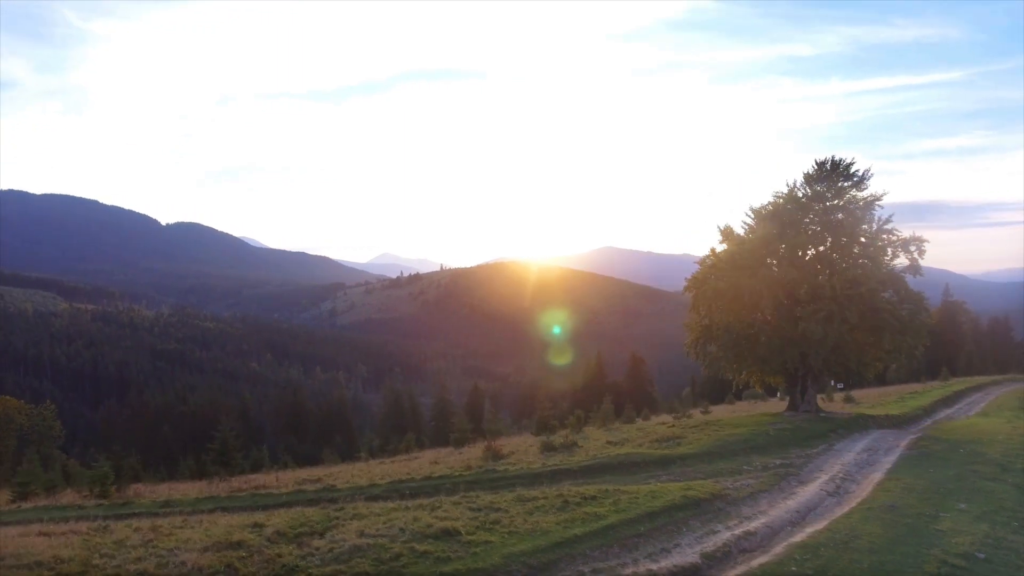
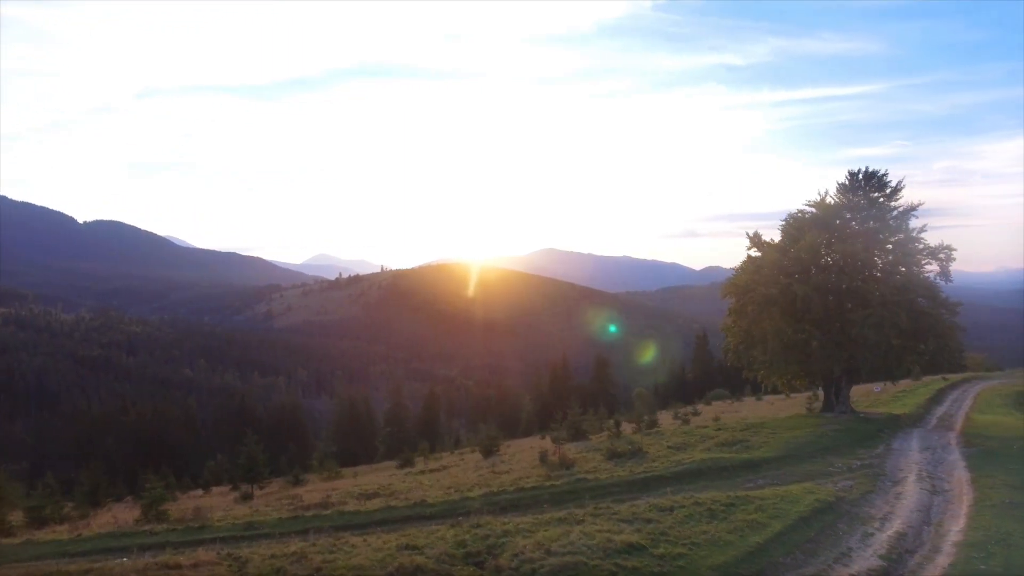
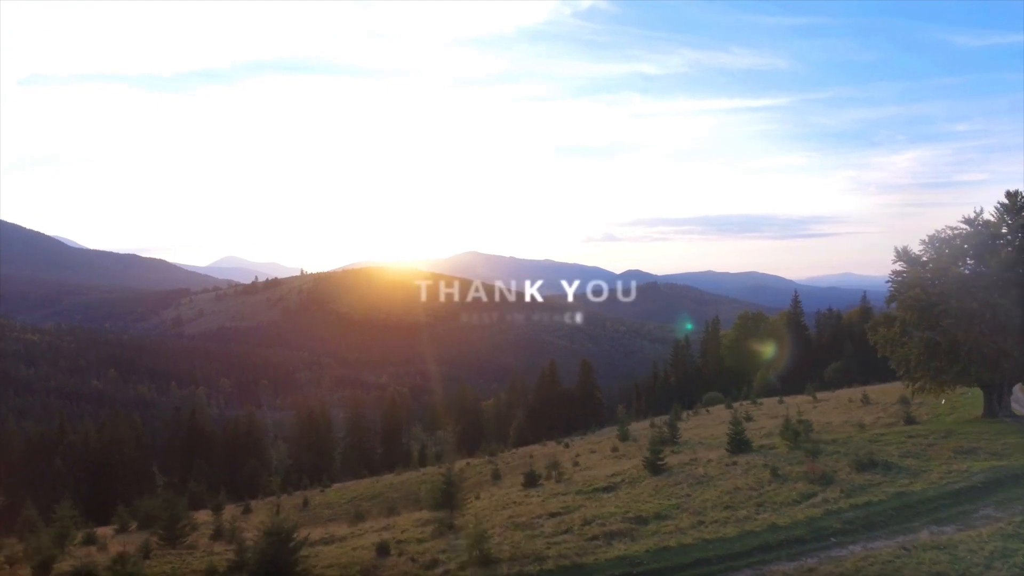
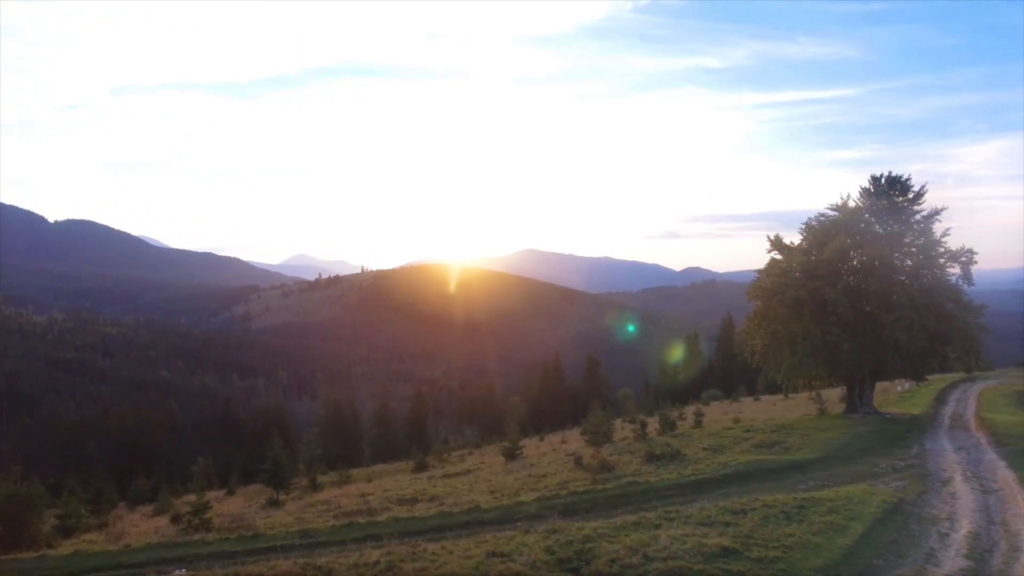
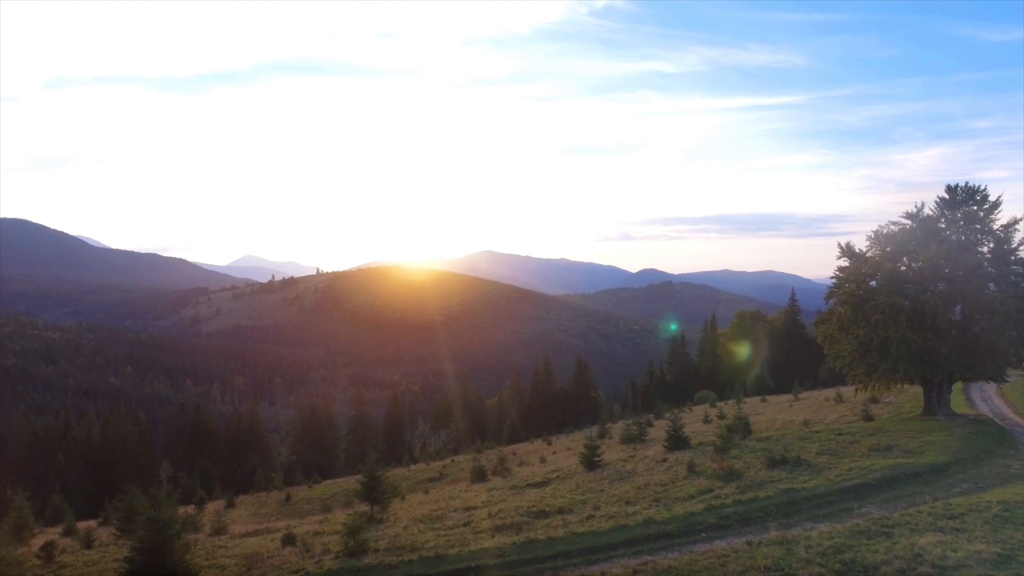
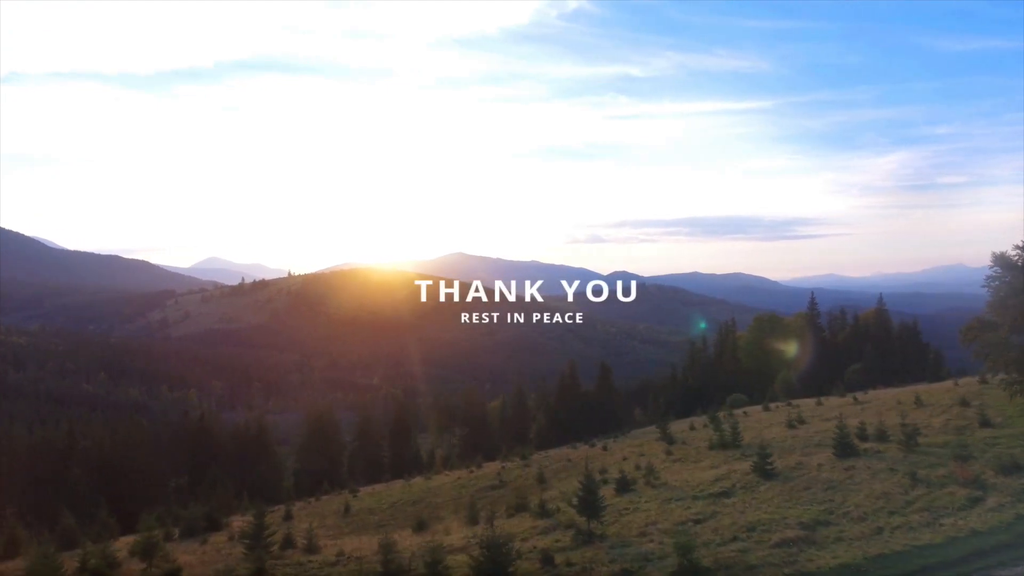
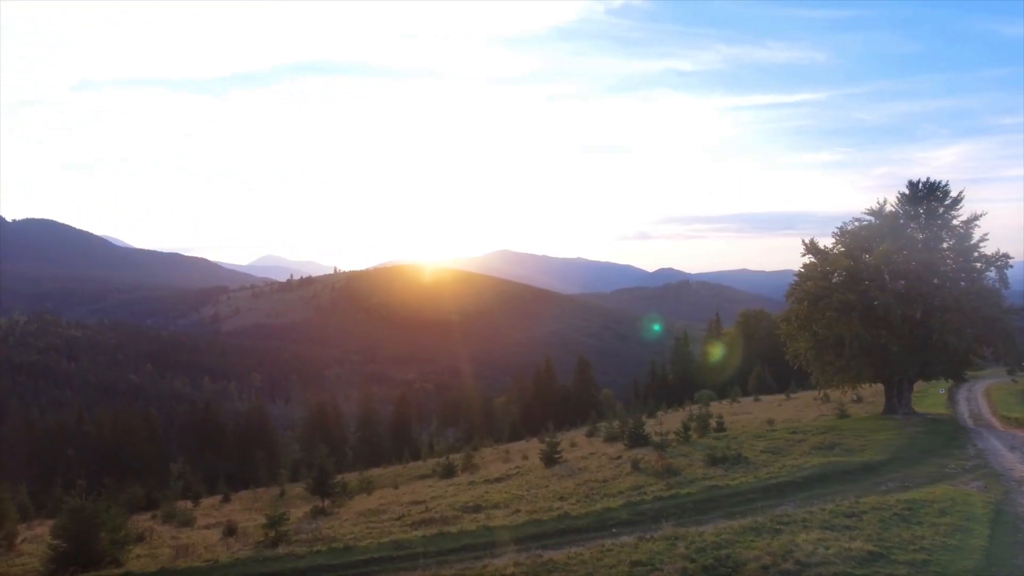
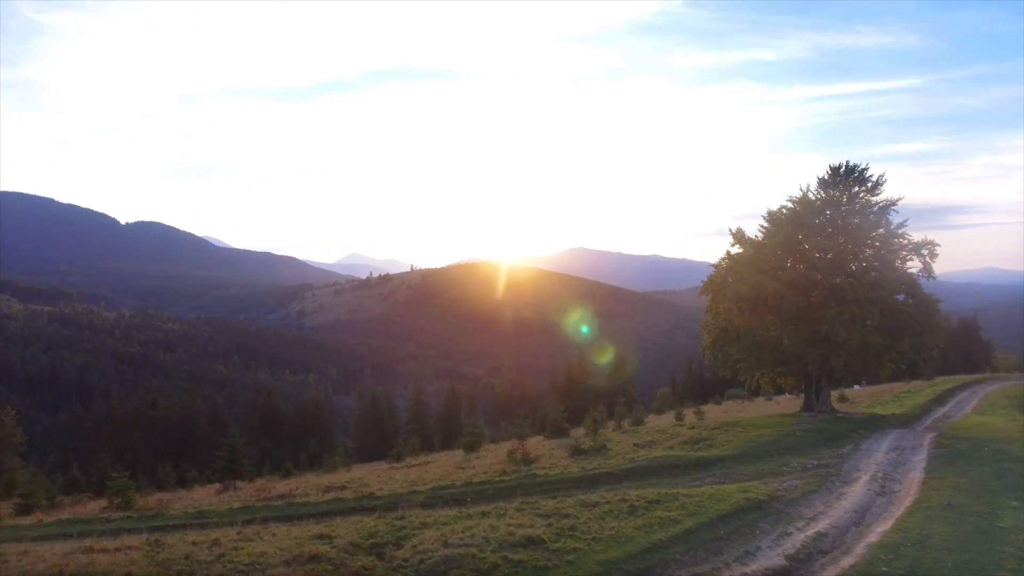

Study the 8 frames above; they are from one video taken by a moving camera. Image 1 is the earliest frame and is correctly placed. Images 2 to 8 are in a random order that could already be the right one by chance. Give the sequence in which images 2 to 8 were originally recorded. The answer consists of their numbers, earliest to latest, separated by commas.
8, 2, 4, 7, 5, 3, 6
